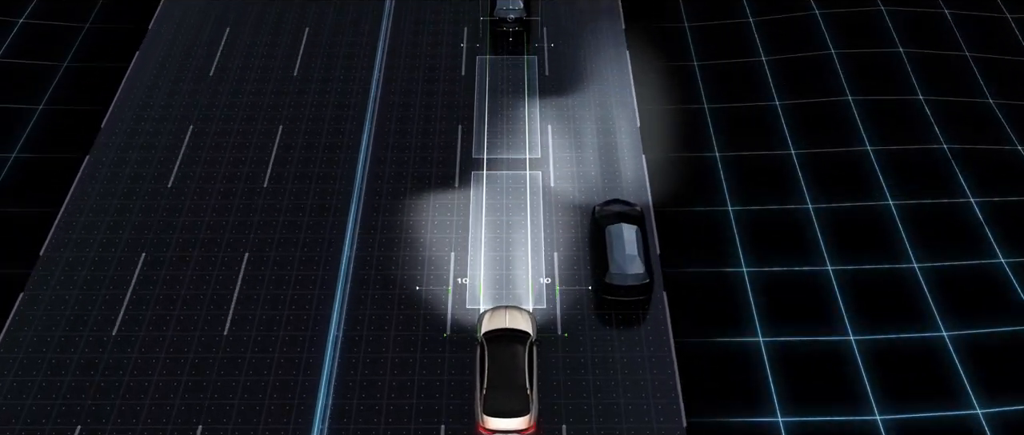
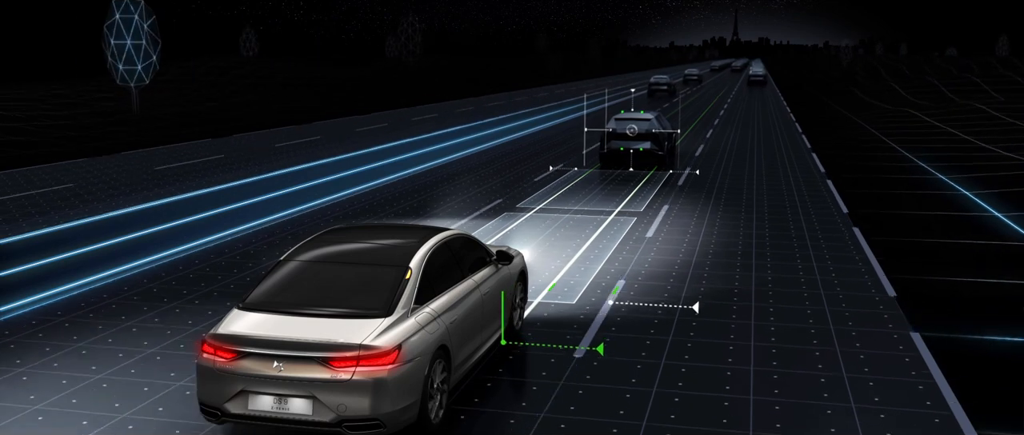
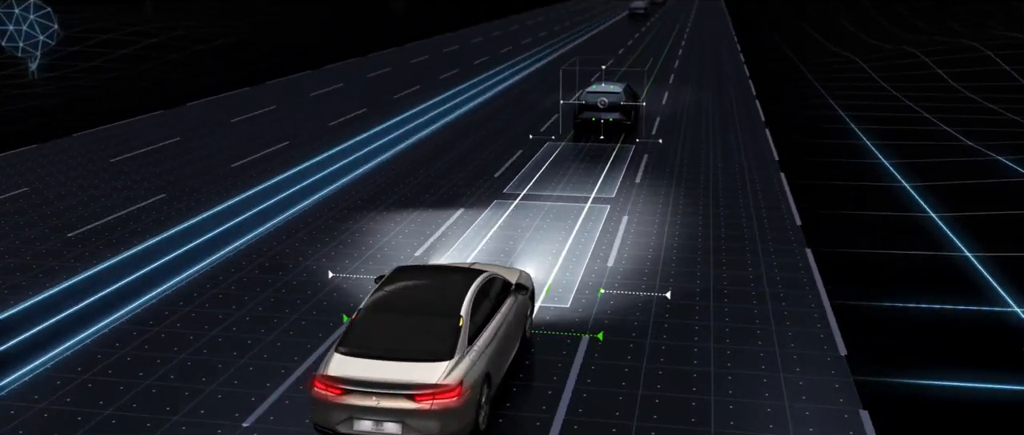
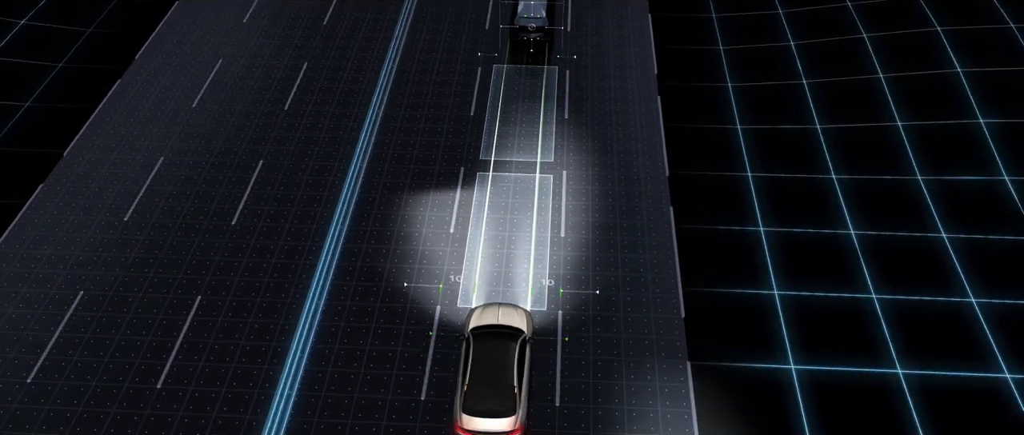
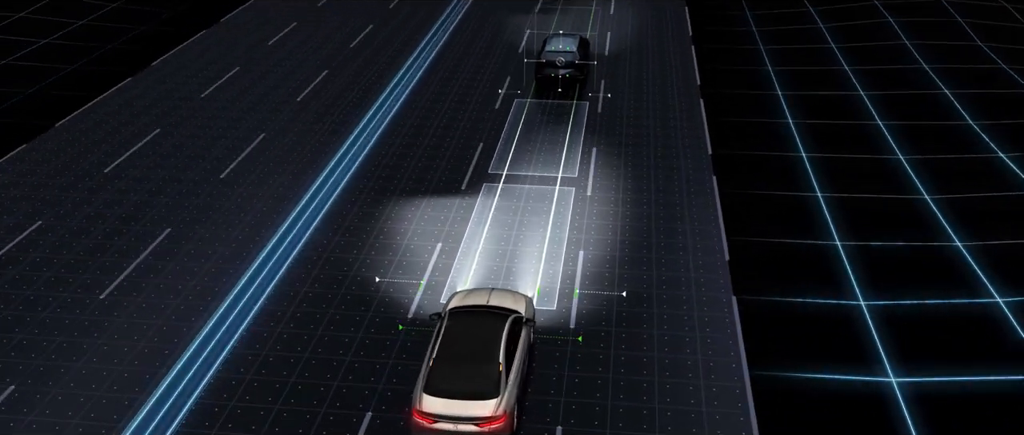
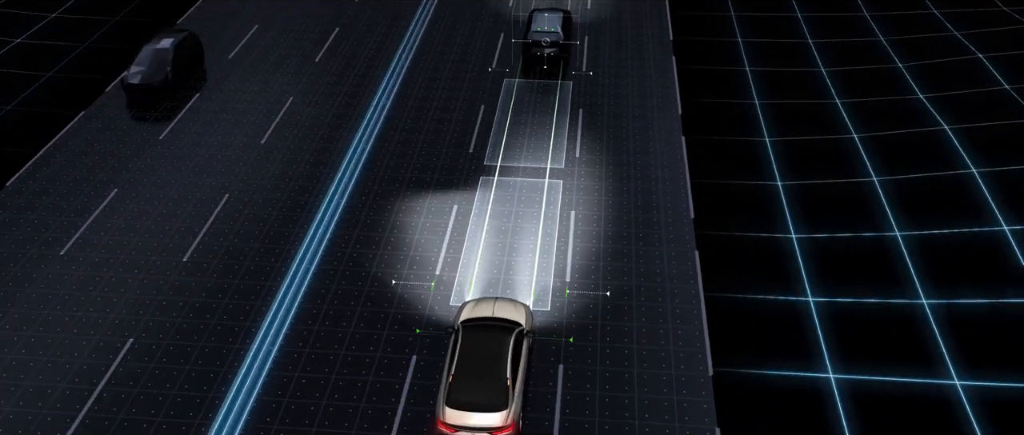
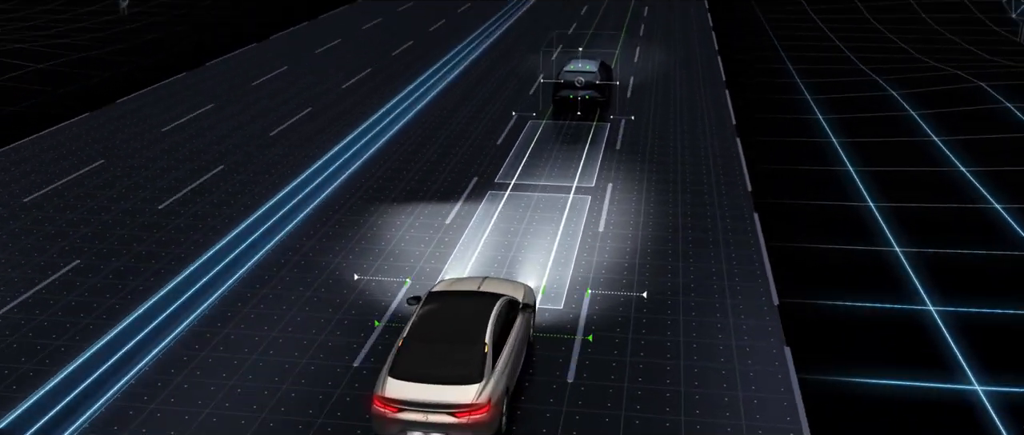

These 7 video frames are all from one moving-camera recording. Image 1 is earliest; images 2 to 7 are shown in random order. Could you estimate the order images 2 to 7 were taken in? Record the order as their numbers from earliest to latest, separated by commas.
4, 6, 5, 7, 3, 2
